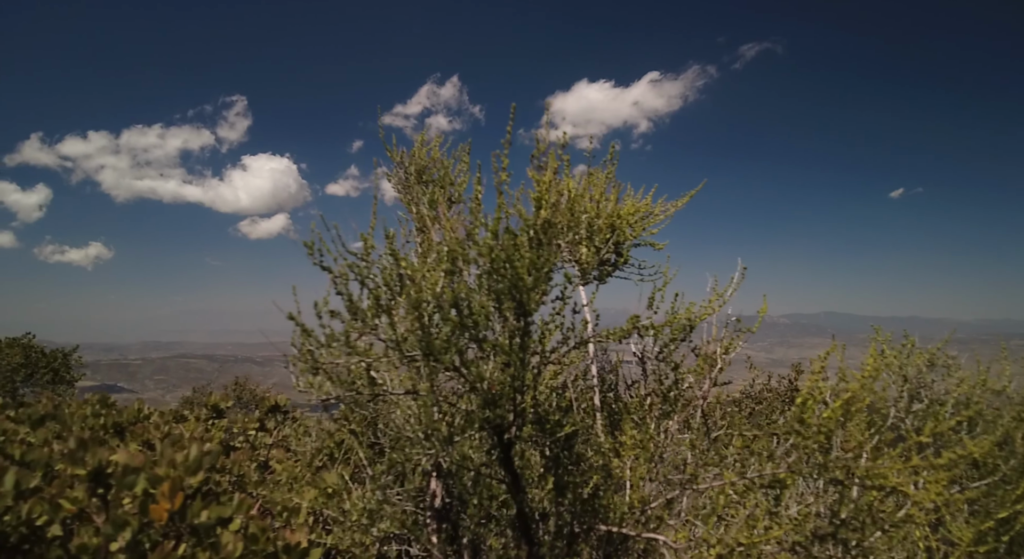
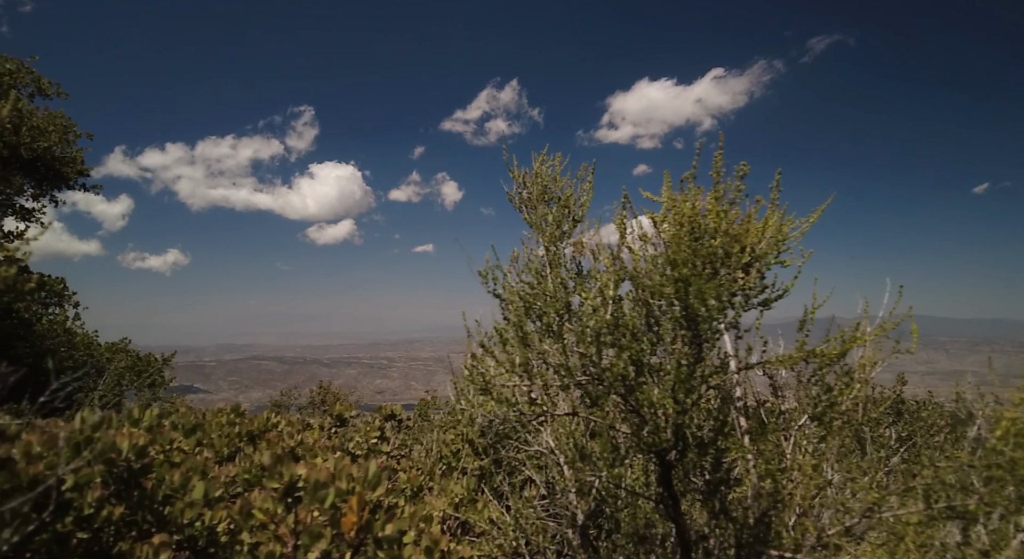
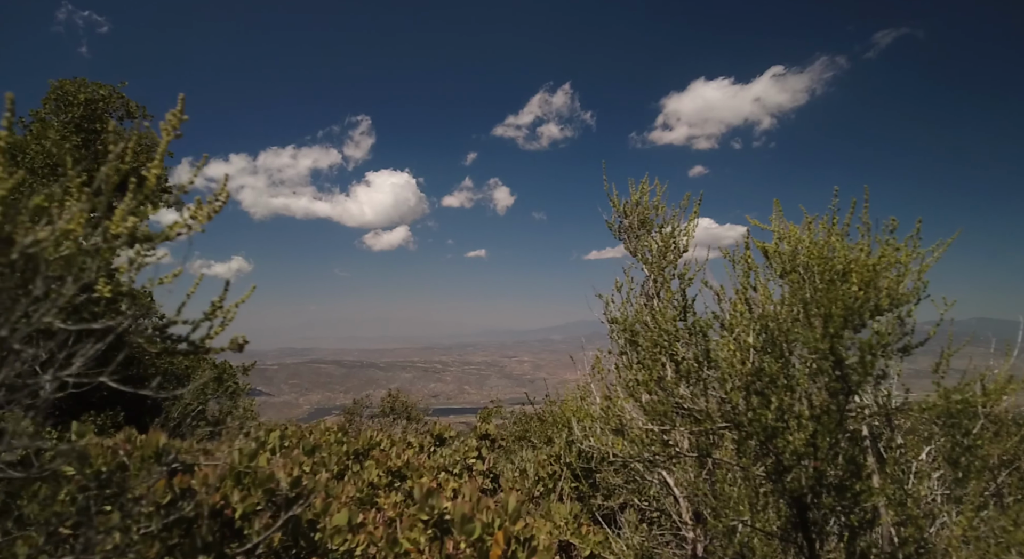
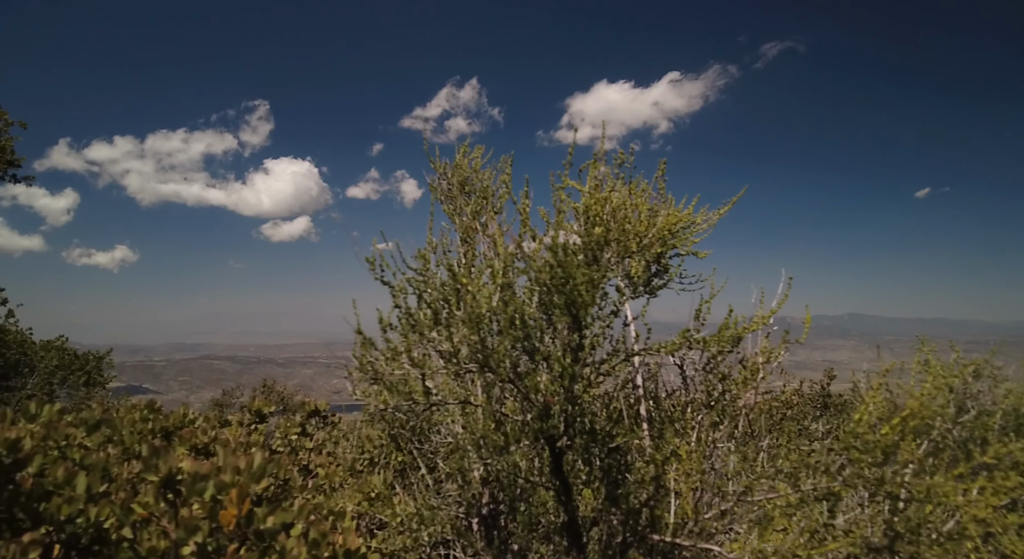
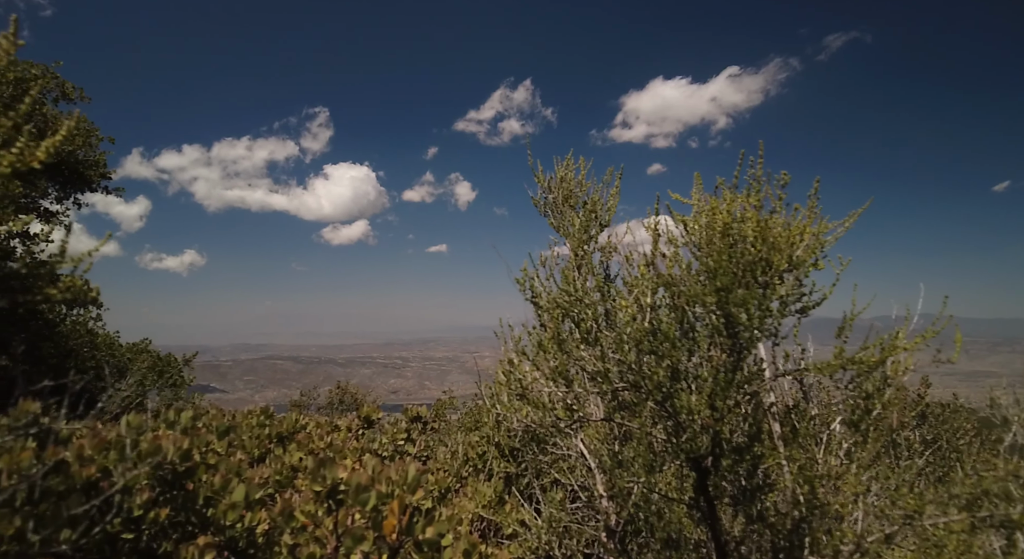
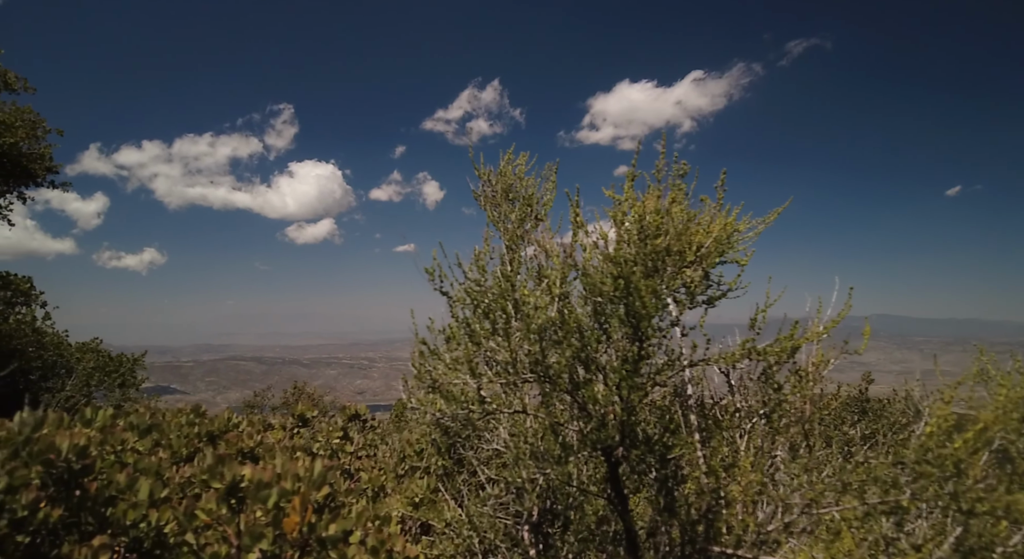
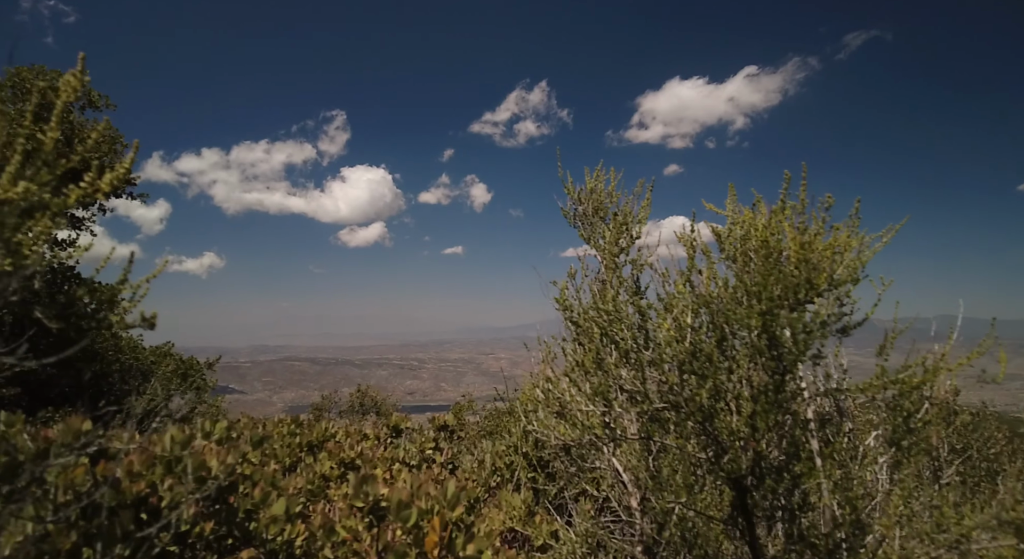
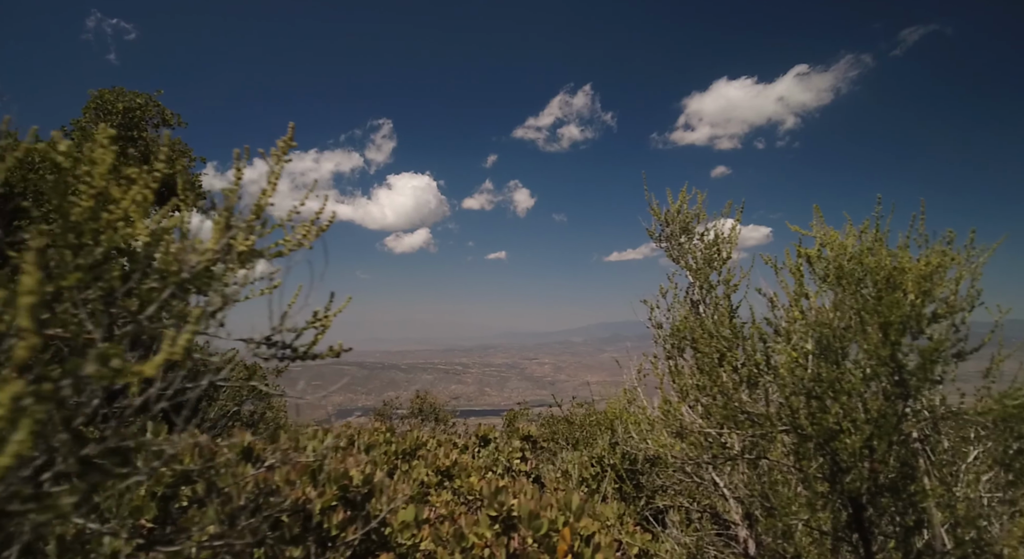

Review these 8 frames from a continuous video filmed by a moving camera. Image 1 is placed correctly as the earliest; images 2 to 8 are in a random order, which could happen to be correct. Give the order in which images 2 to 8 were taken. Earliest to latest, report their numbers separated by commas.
4, 6, 2, 5, 7, 3, 8
